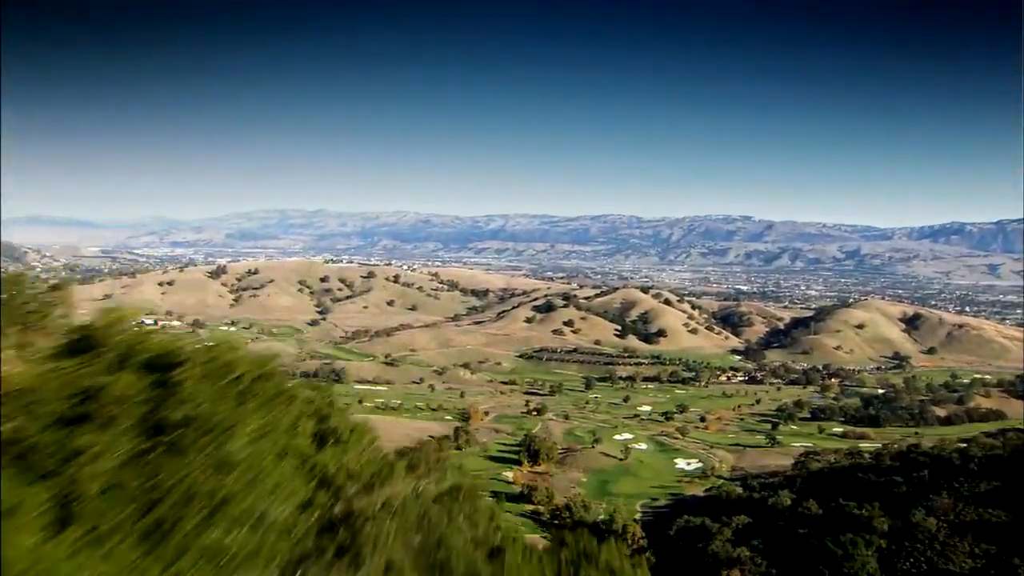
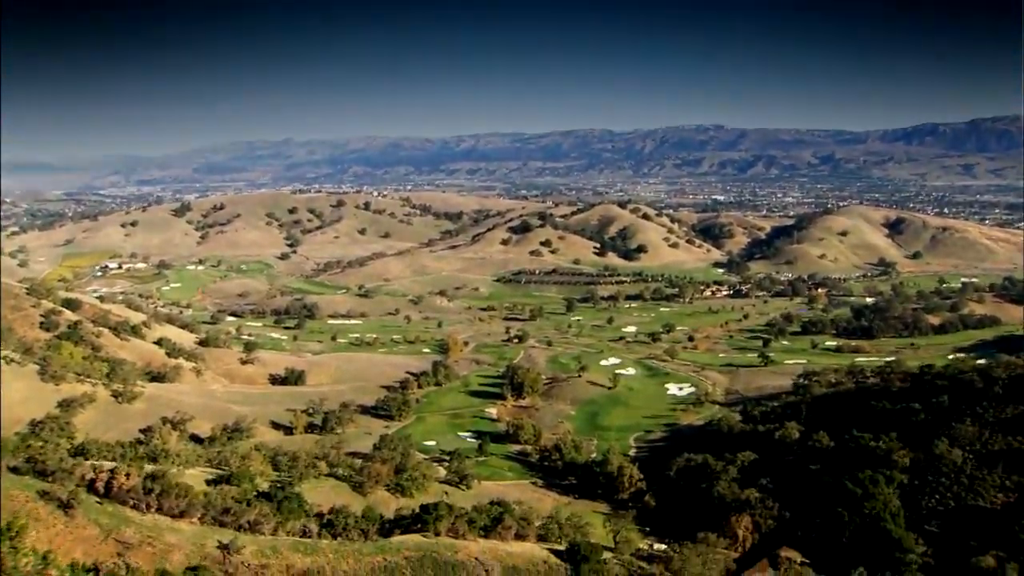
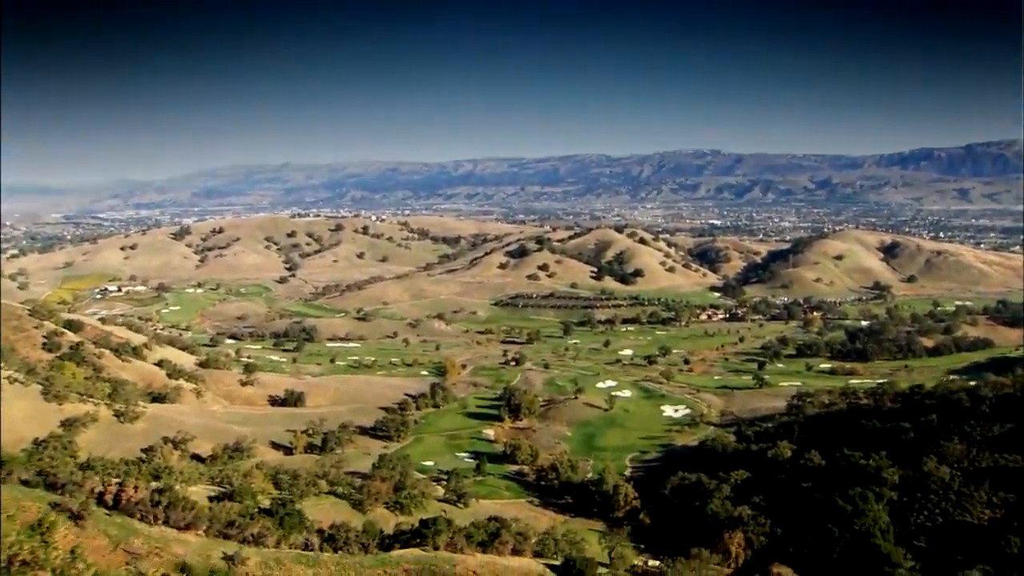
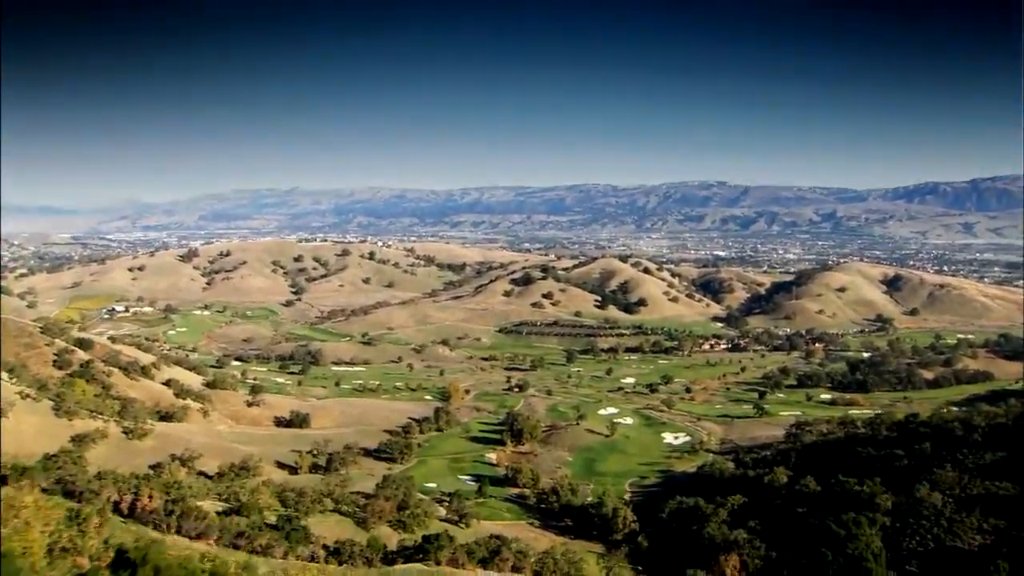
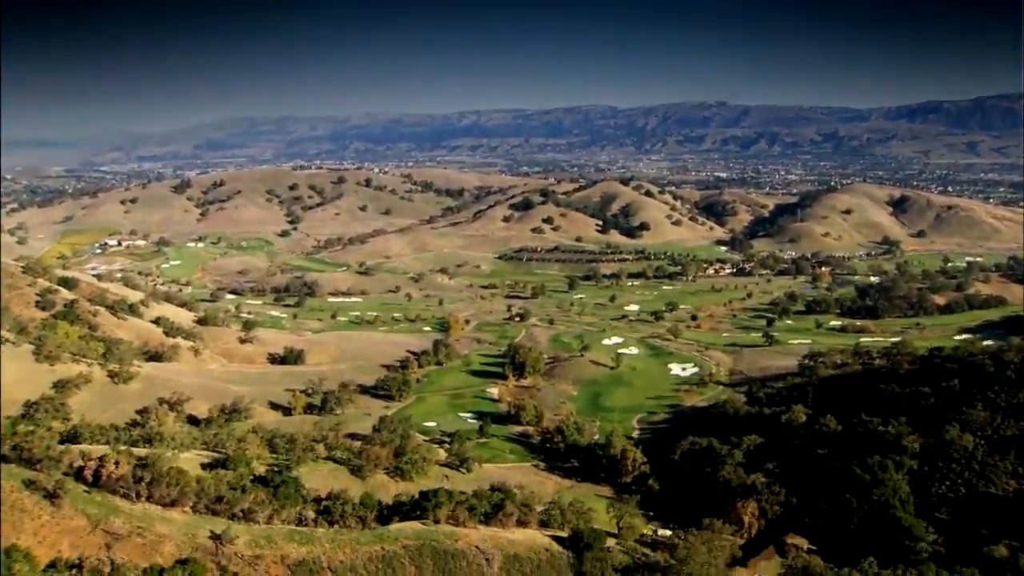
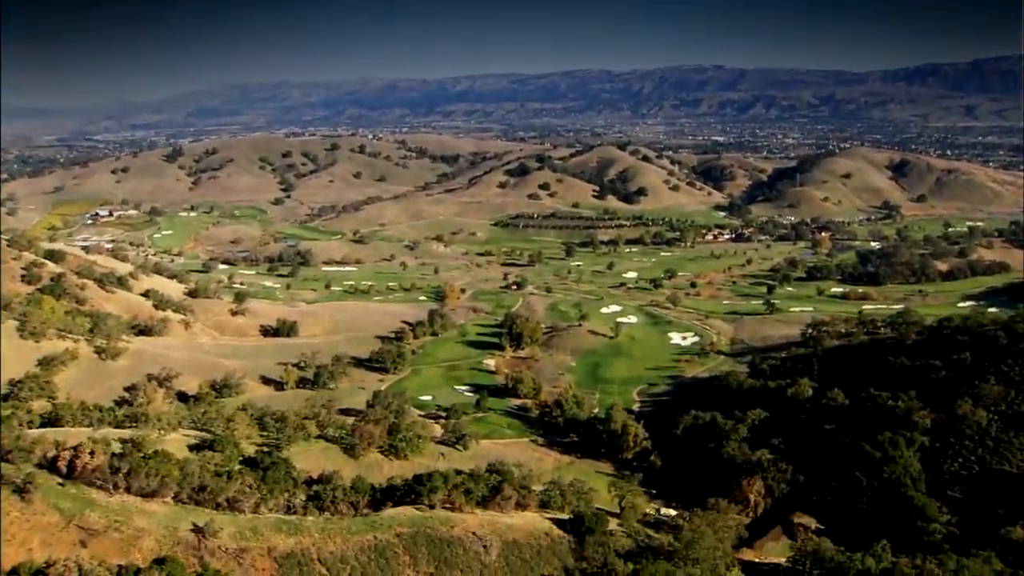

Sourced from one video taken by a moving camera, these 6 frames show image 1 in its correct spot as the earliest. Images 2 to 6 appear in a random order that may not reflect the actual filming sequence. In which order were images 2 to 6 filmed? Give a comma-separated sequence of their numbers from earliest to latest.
4, 3, 2, 5, 6
